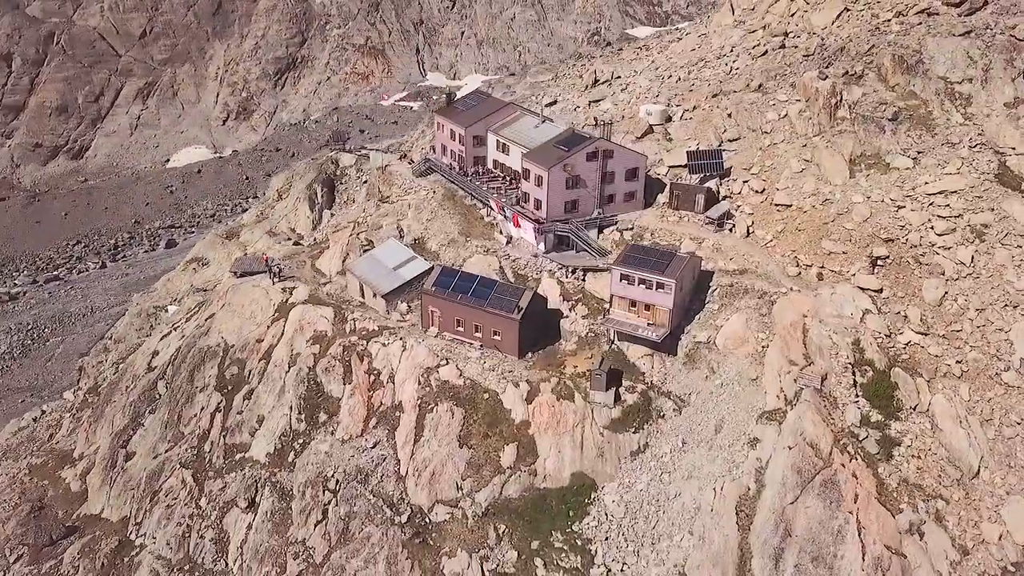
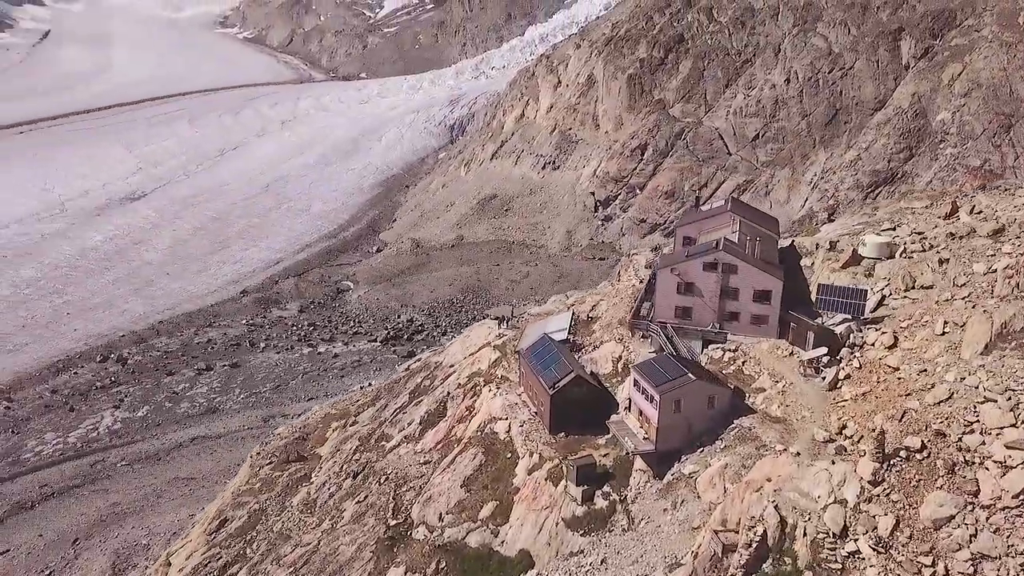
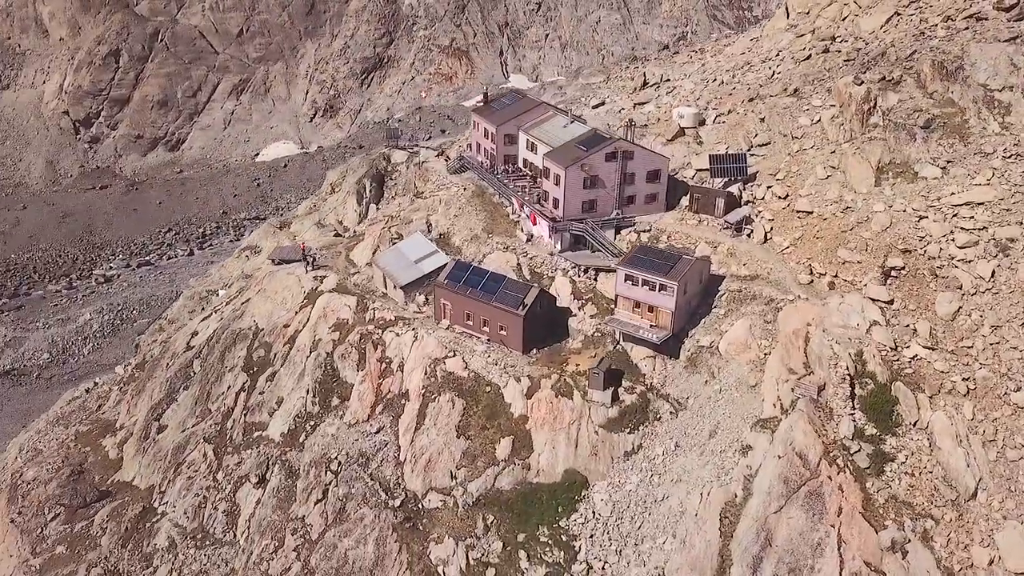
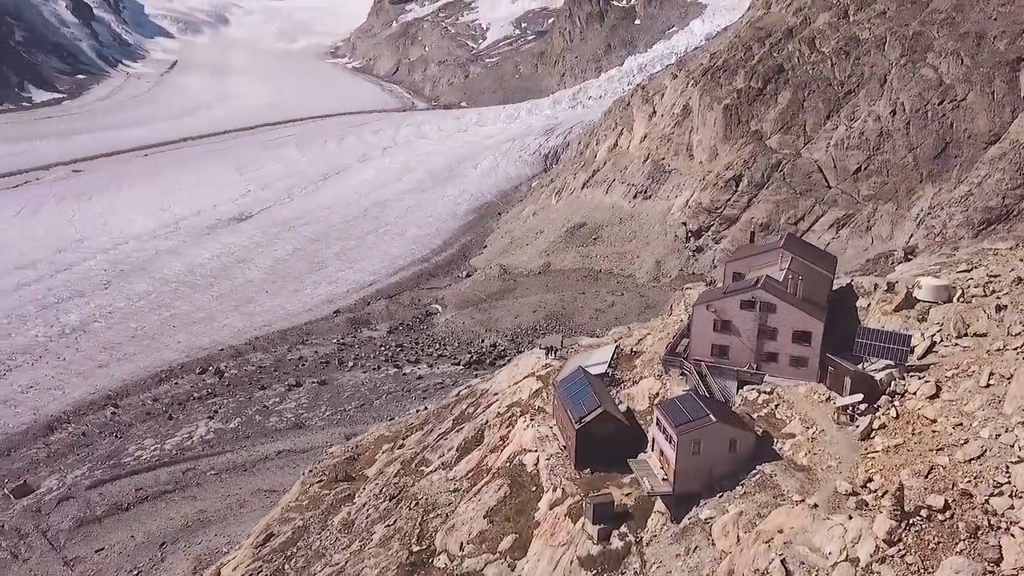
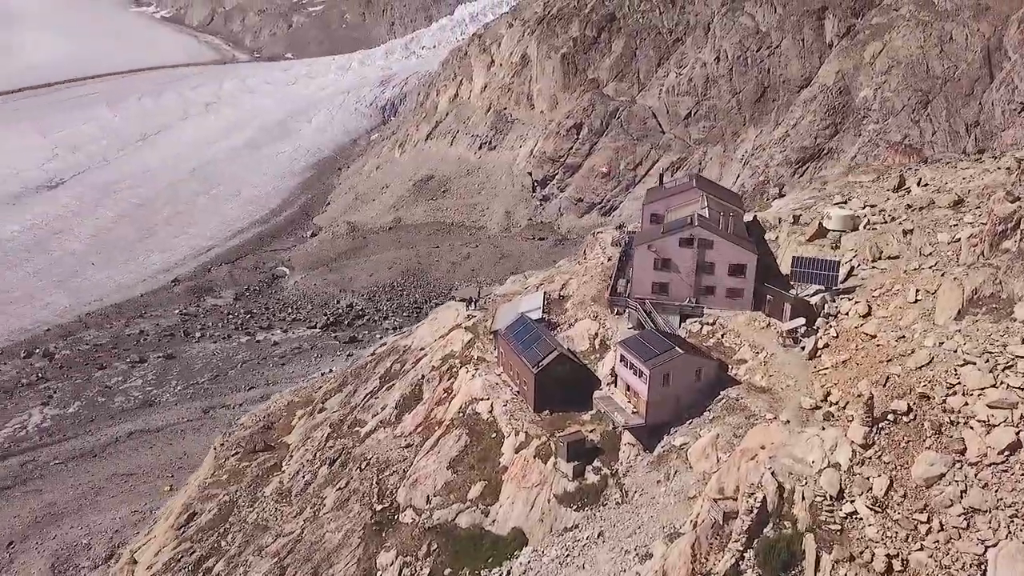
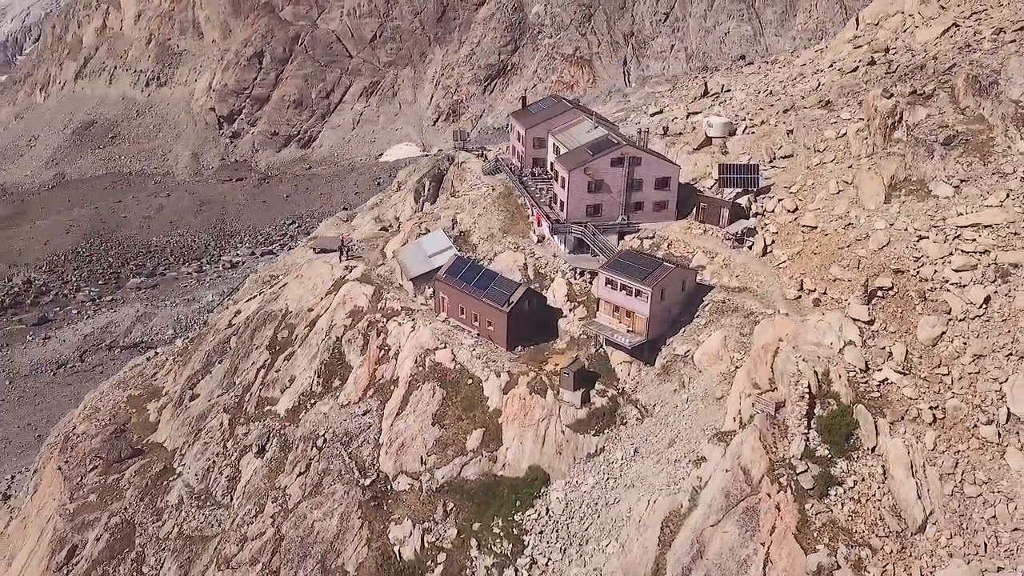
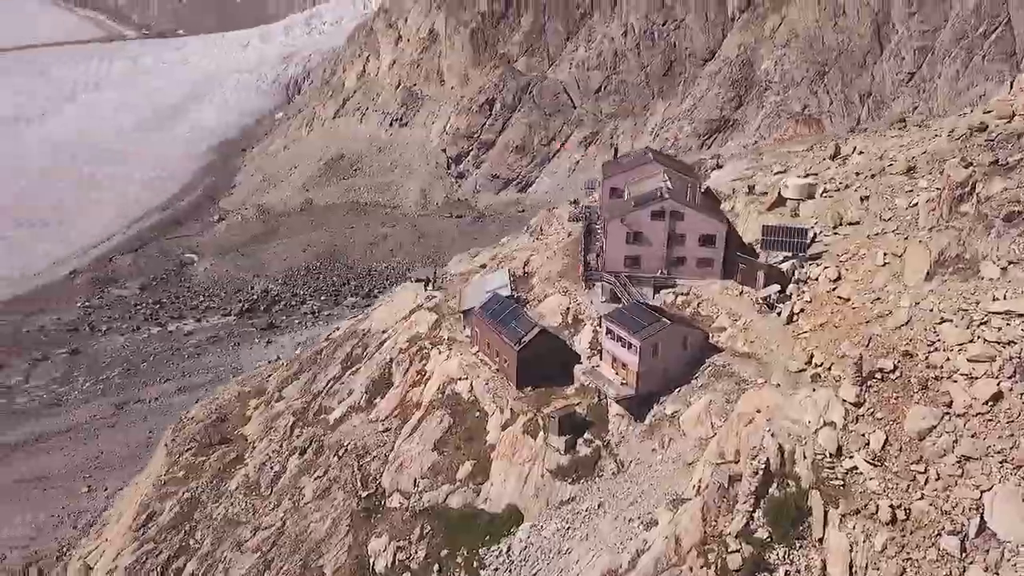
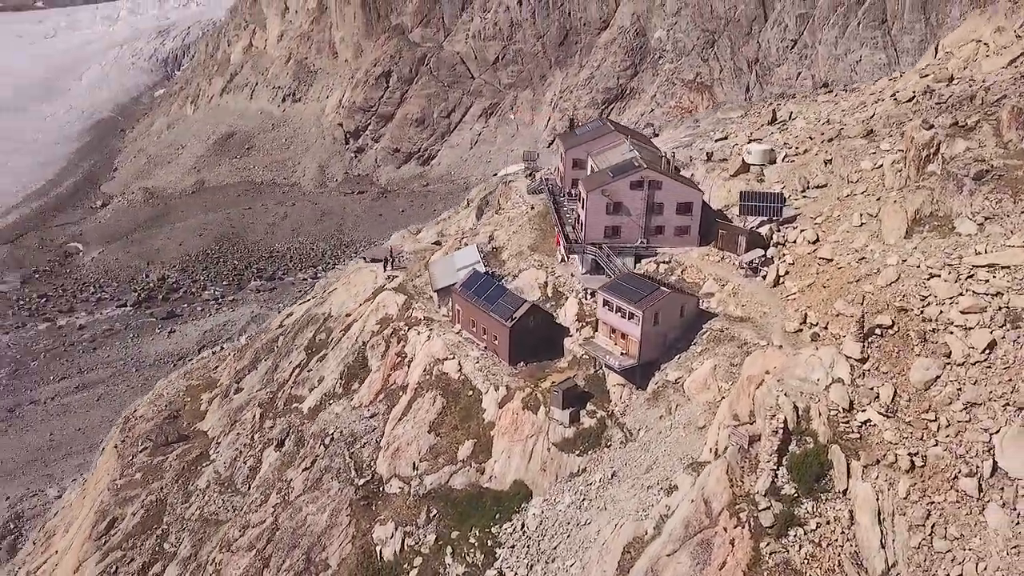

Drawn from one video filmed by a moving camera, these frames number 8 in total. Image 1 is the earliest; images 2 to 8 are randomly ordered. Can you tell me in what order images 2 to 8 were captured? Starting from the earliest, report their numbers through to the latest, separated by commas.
3, 6, 8, 7, 5, 2, 4
